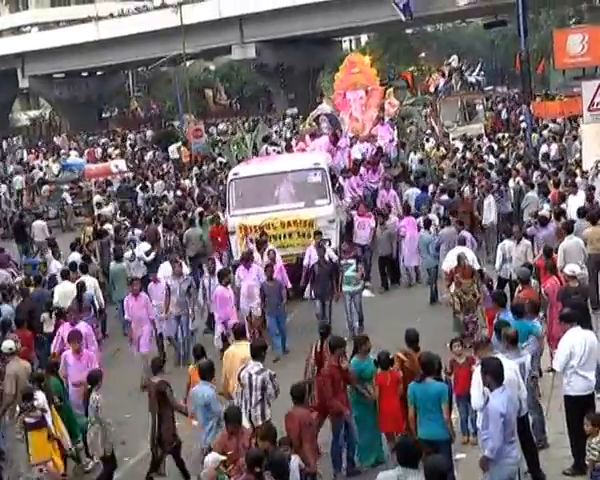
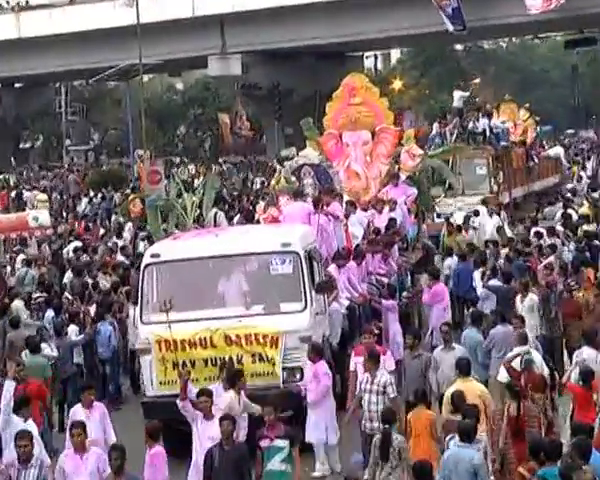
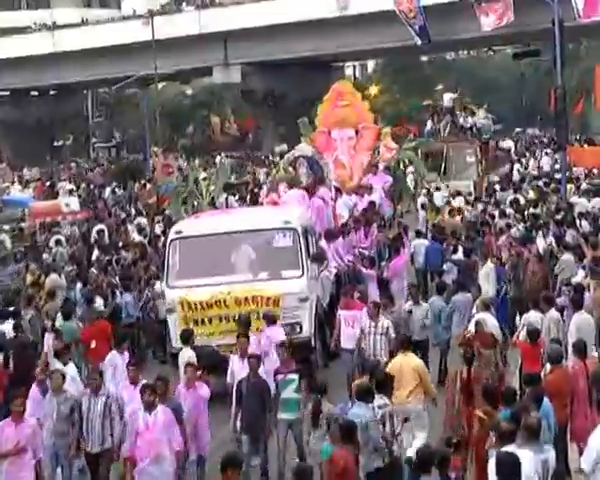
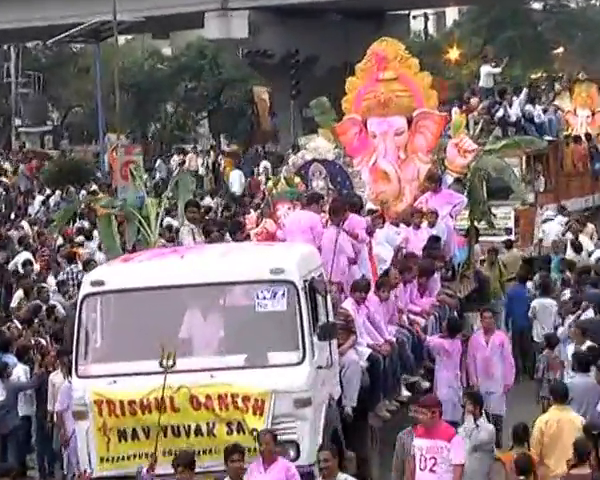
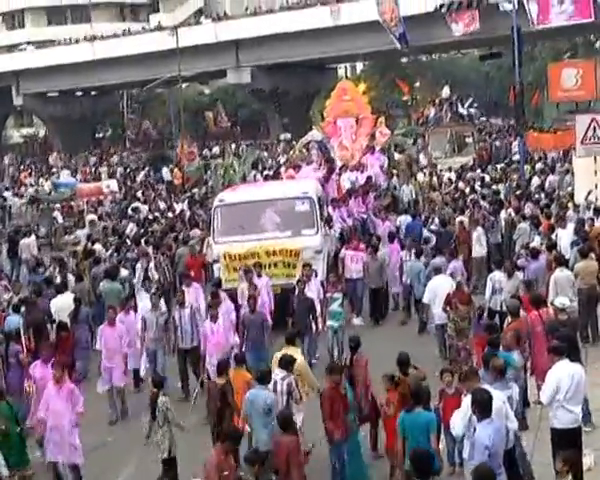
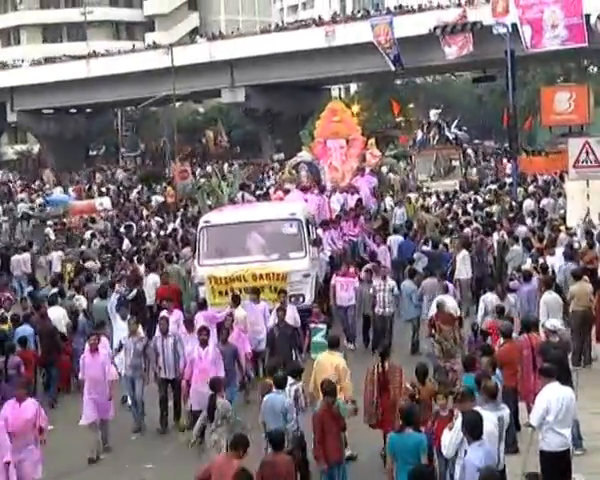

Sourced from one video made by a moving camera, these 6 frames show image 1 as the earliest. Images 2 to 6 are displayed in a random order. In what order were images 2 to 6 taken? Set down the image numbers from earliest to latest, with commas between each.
5, 6, 3, 2, 4
